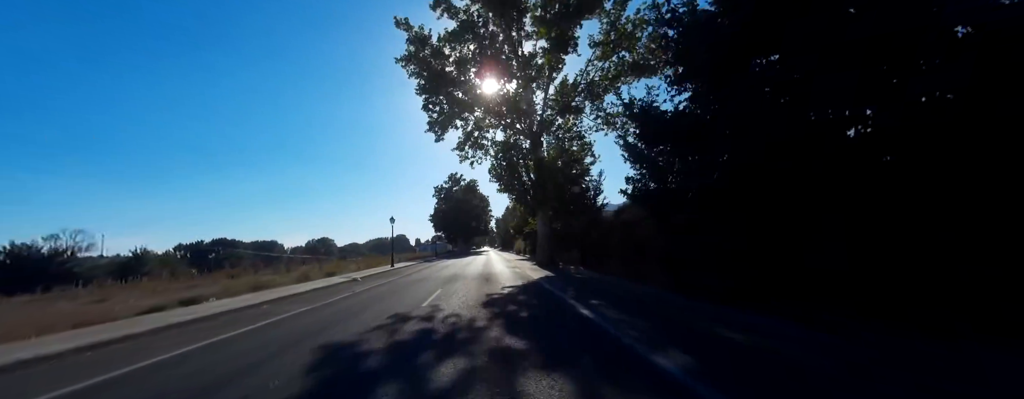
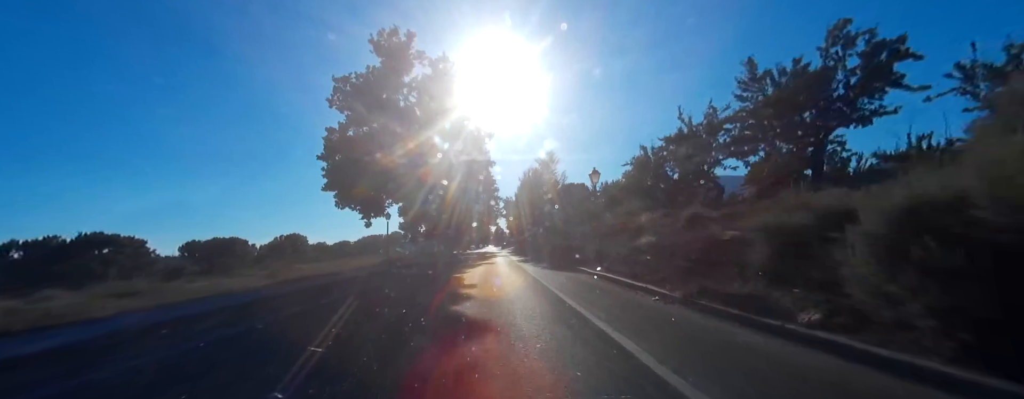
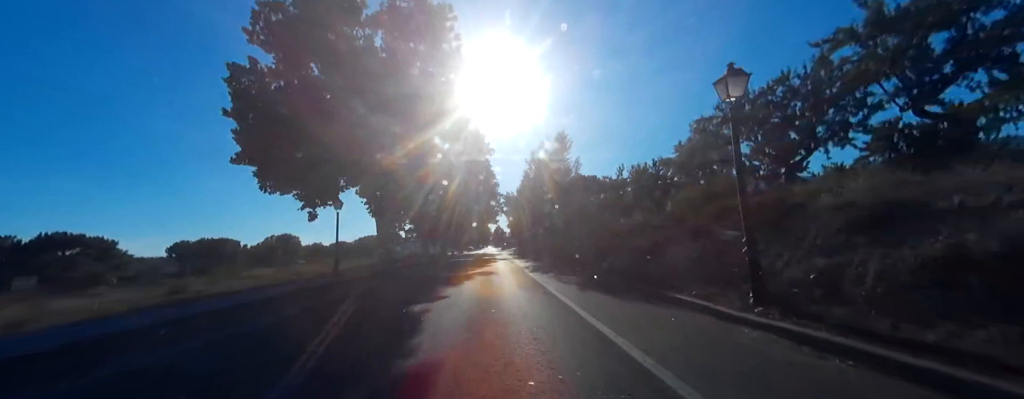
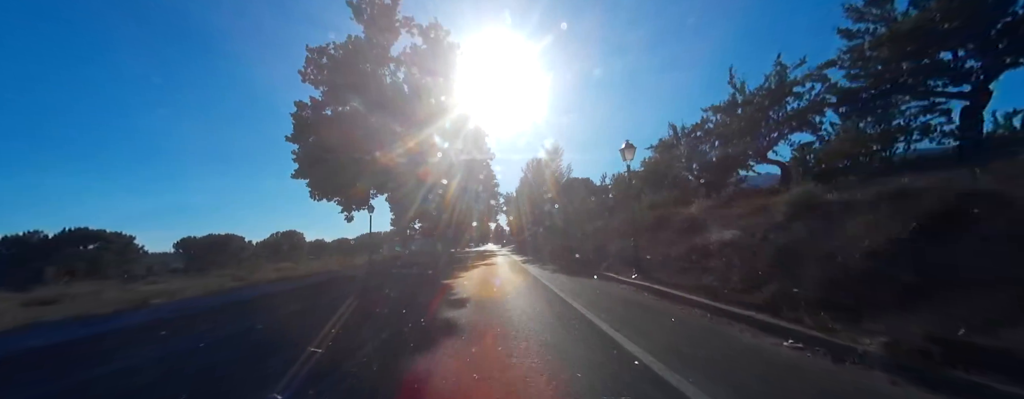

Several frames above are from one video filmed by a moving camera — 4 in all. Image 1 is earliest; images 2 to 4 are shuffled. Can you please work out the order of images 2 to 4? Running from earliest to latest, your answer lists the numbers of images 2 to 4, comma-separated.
2, 4, 3
